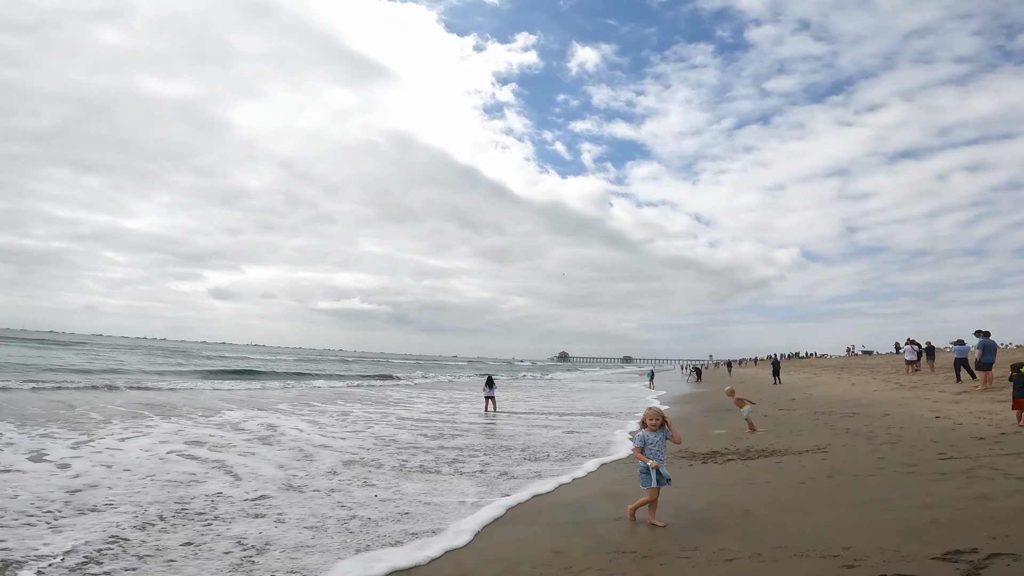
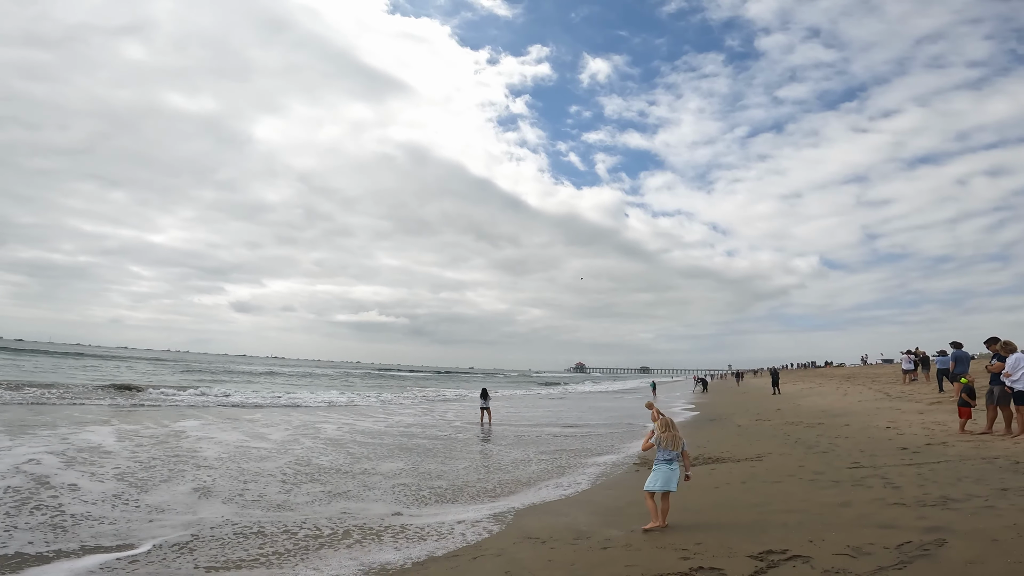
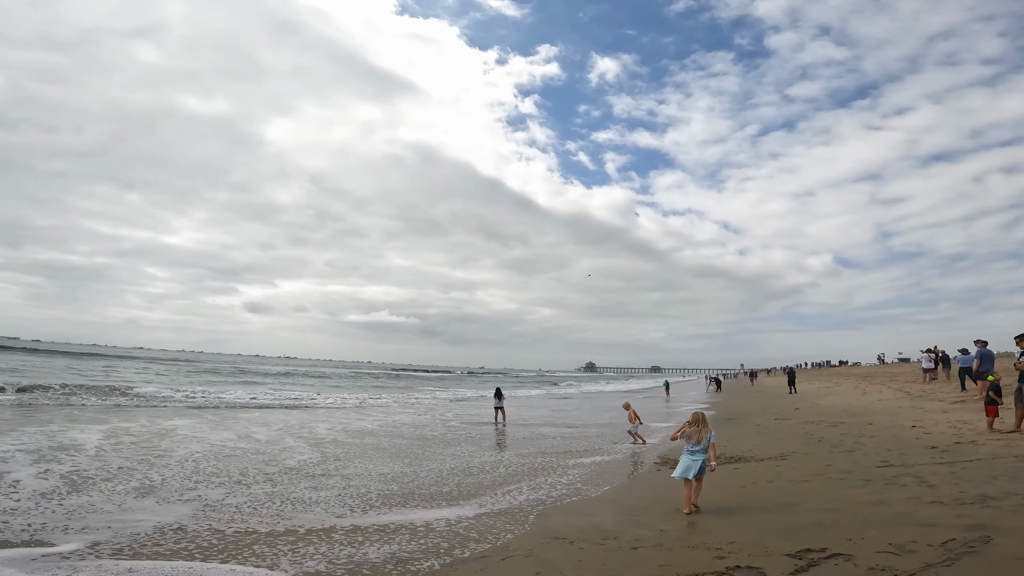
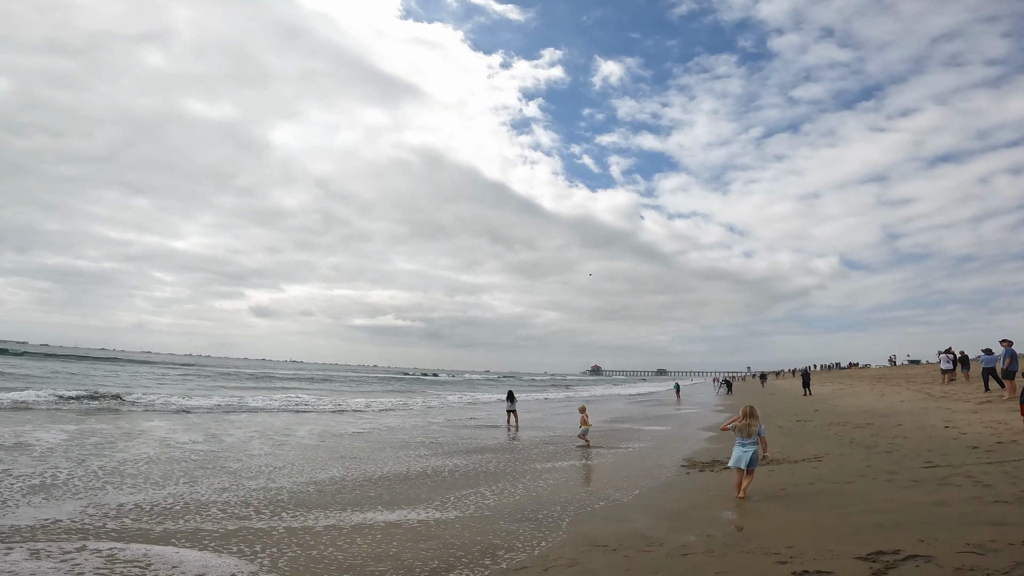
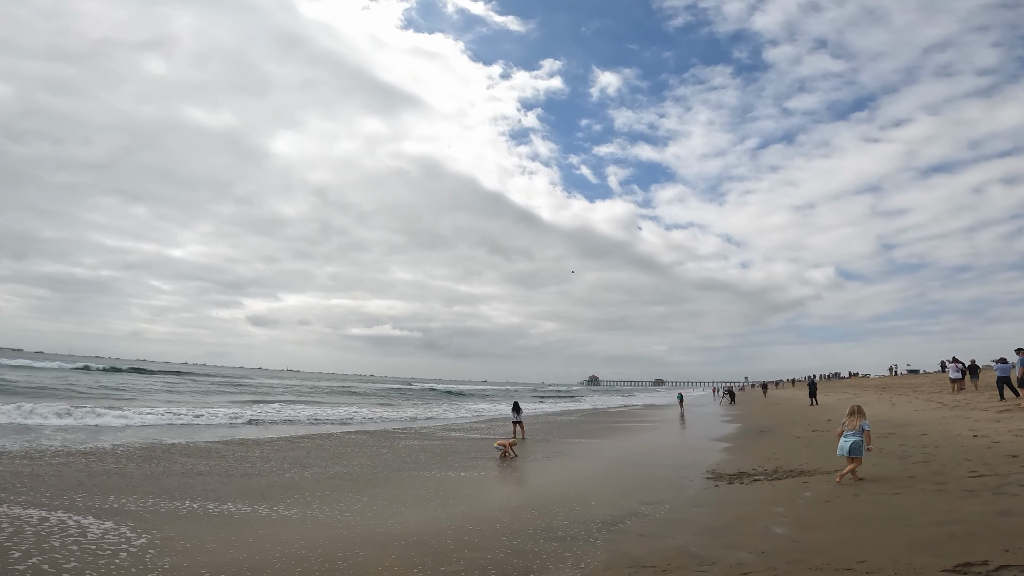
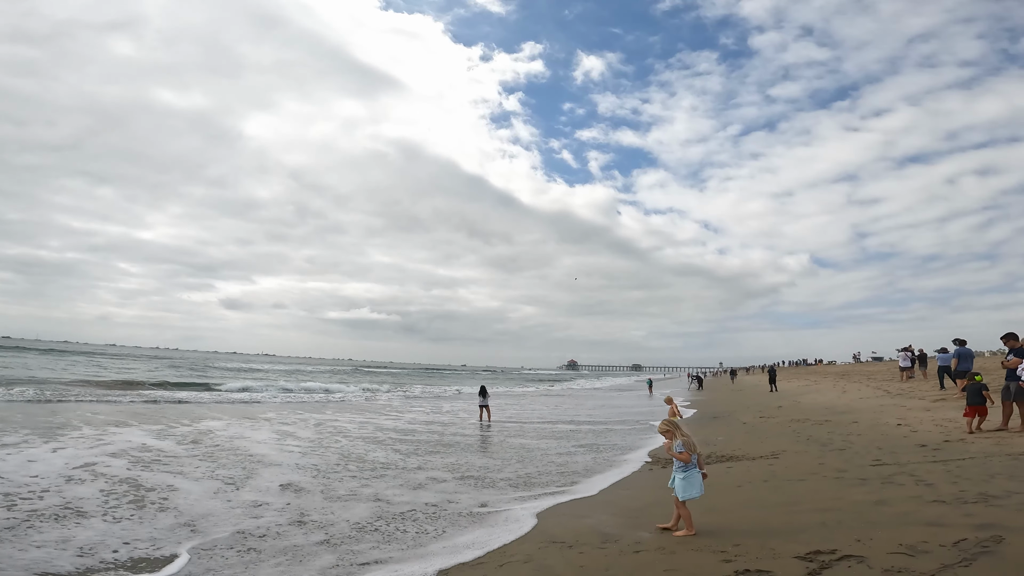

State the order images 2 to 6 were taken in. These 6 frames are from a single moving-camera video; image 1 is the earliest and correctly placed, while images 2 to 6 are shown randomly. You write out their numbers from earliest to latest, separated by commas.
6, 2, 3, 4, 5
